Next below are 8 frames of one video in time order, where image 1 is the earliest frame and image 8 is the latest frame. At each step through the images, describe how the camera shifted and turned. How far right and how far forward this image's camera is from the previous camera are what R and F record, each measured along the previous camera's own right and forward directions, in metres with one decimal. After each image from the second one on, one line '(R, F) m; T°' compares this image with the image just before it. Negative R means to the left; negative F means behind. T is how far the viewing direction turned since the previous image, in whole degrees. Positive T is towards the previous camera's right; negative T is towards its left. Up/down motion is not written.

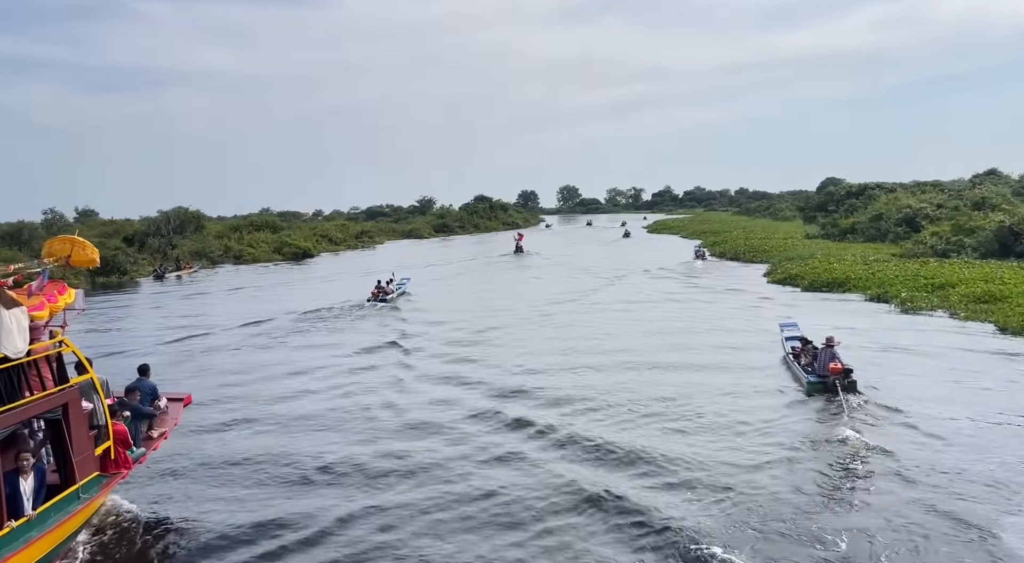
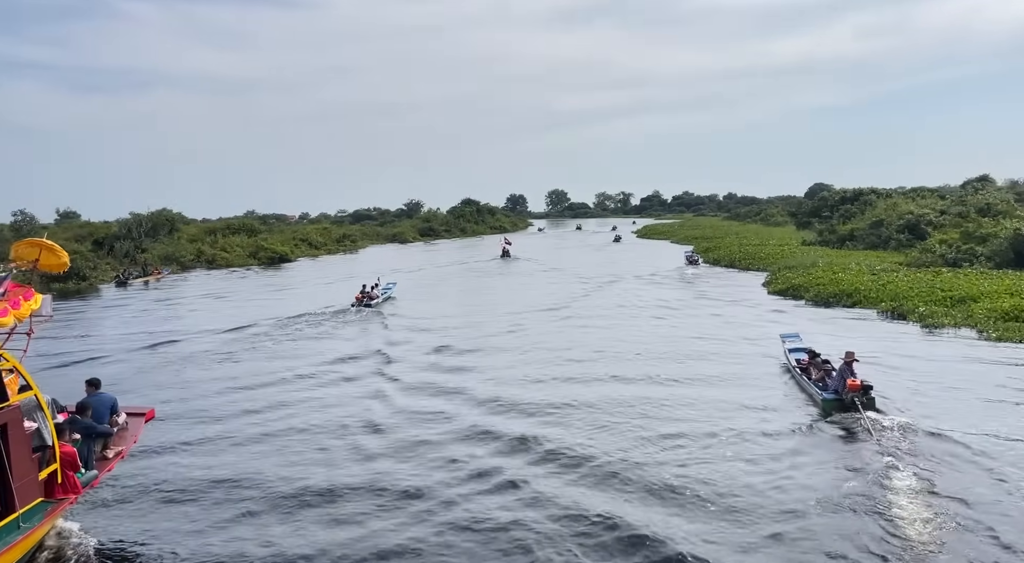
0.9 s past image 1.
(+0.1, +1.4) m; +1°
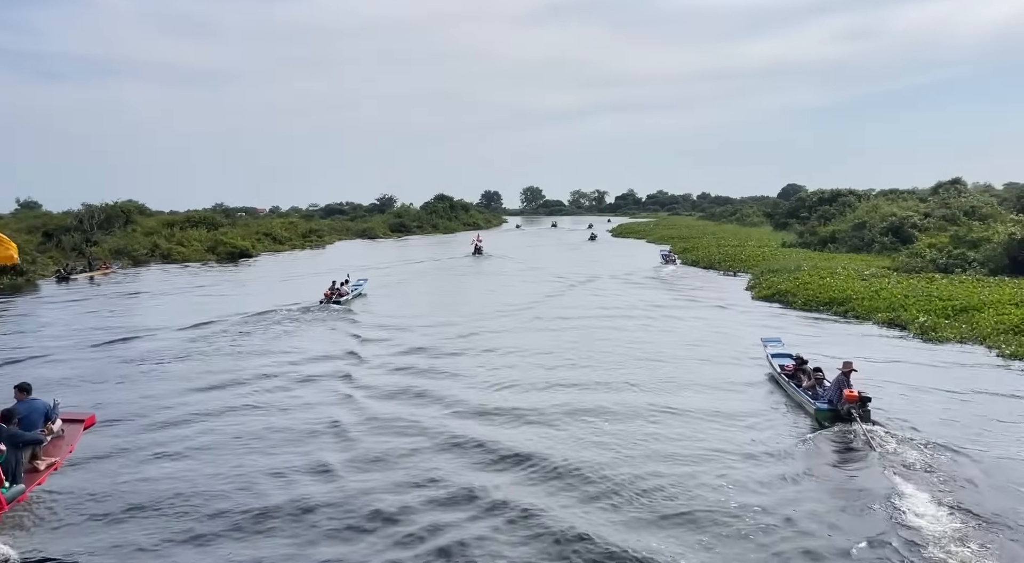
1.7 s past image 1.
(+0.1, +1.3) m; +2°
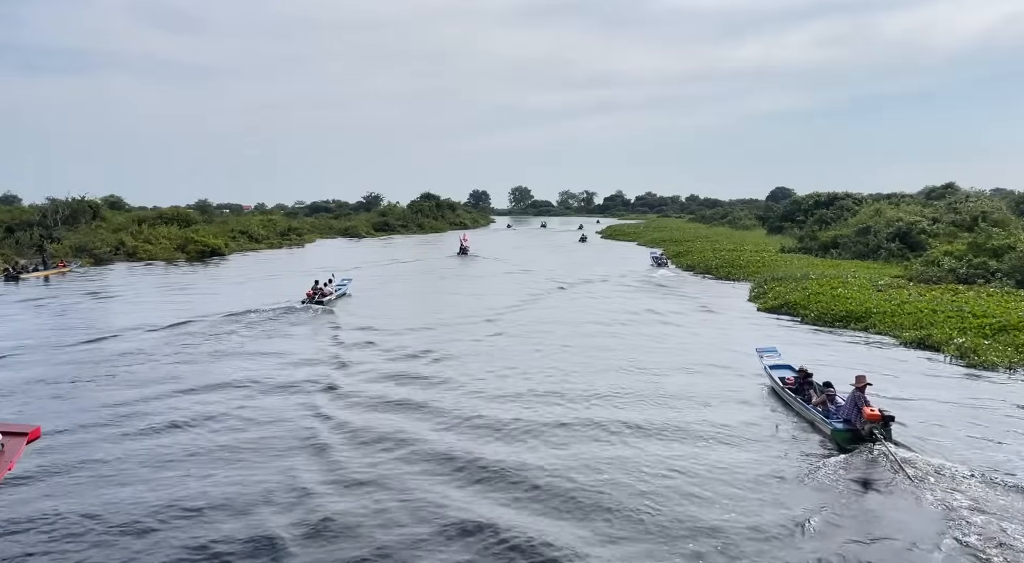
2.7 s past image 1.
(+0.1, +1.6) m; +1°
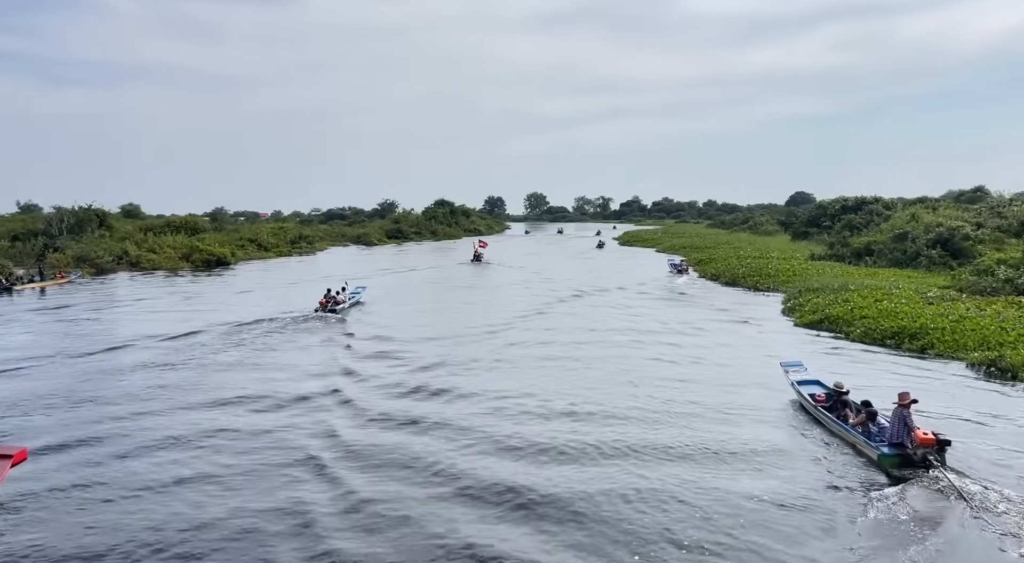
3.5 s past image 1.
(0.0, +1.3) m; -1°
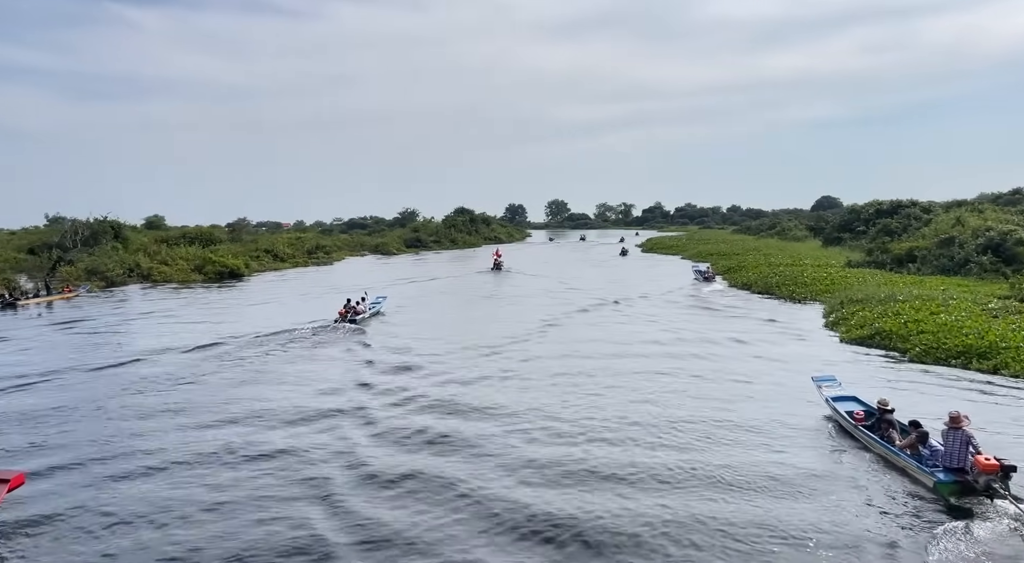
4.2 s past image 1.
(0.0, +1.2) m; -1°
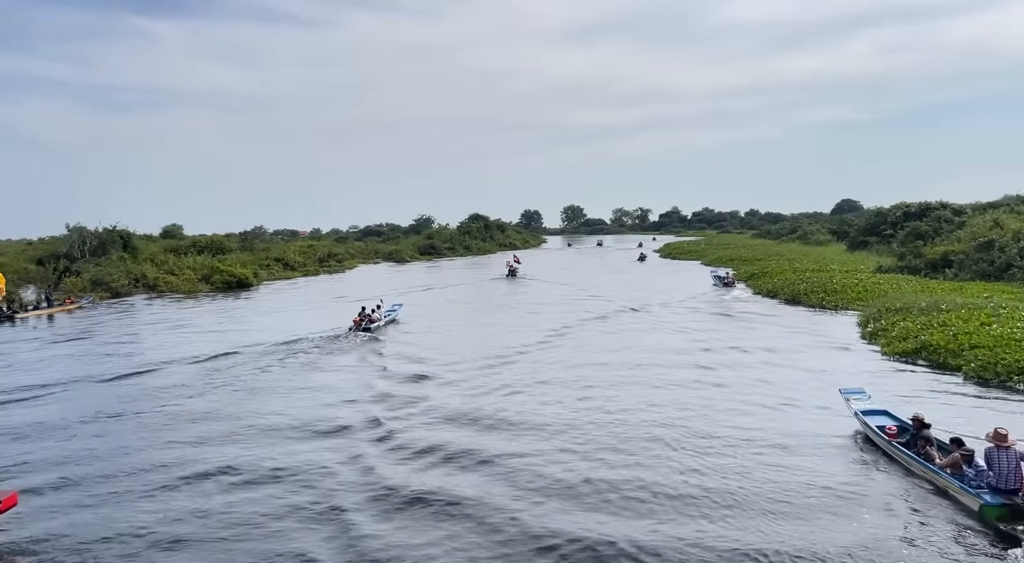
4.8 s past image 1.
(0.0, +1.0) m; -1°
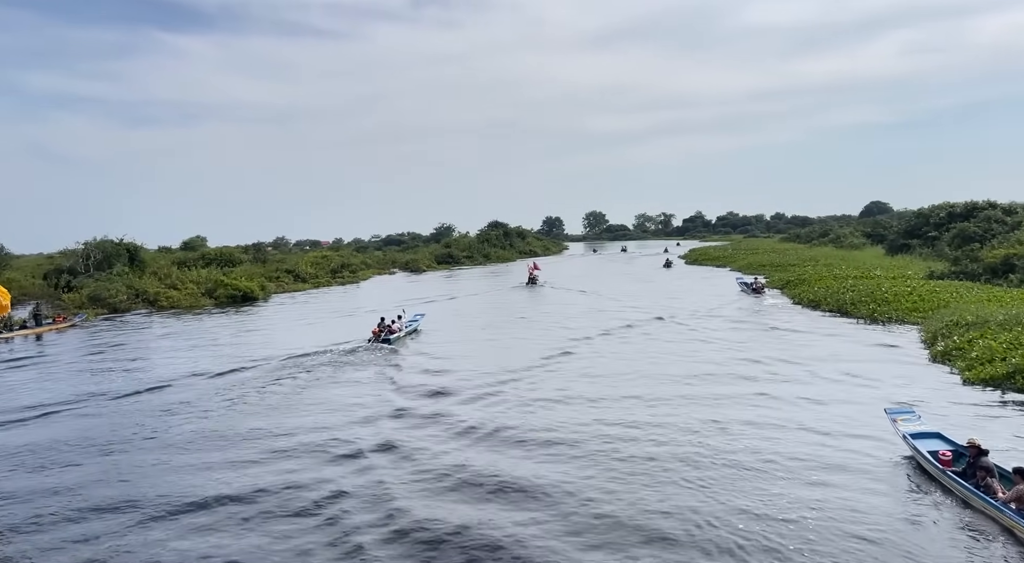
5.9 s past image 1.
(+0.1, +1.9) m; -1°
